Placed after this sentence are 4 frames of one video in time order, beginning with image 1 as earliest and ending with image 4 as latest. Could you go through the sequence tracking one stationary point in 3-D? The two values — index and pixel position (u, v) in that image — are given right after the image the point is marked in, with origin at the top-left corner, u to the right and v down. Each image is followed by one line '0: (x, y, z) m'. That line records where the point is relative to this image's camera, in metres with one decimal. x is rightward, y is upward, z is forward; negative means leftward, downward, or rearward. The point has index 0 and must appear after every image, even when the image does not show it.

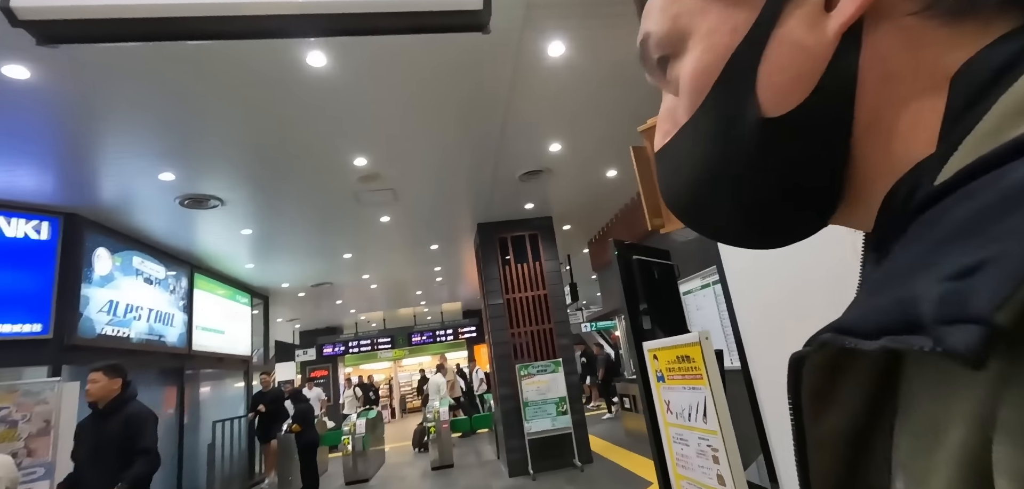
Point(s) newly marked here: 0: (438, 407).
0: (-1.1, -2.5, +7.6) m
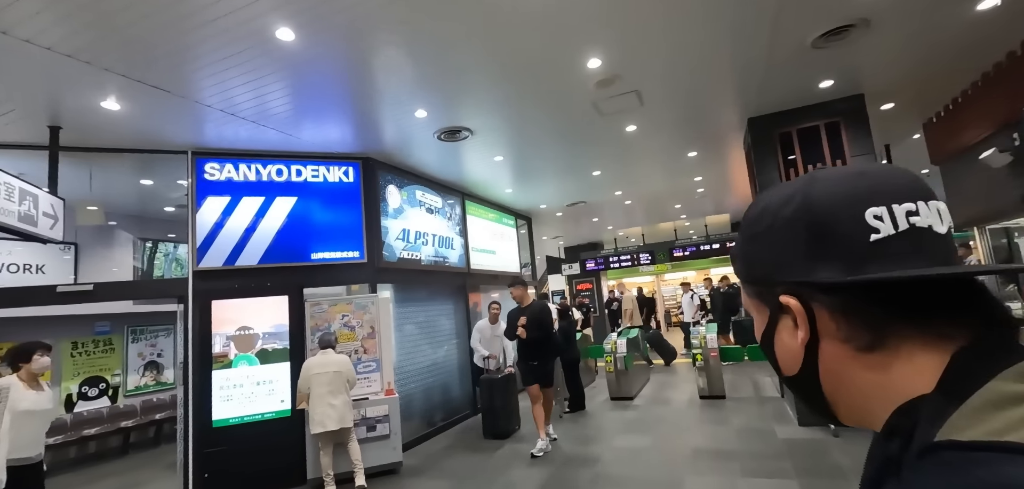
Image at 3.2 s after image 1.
0: (+2.7, -1.2, +7.0) m
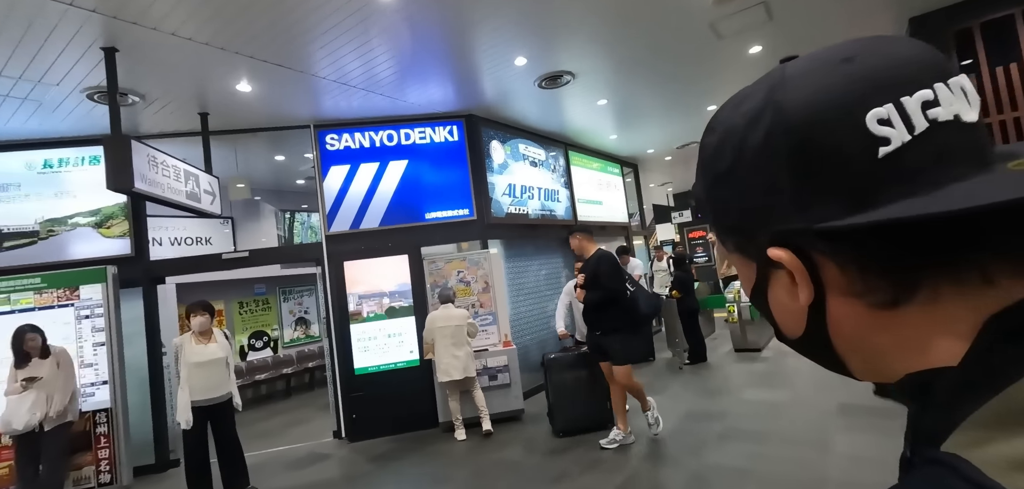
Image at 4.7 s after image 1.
0: (+4.2, -0.4, +6.2) m
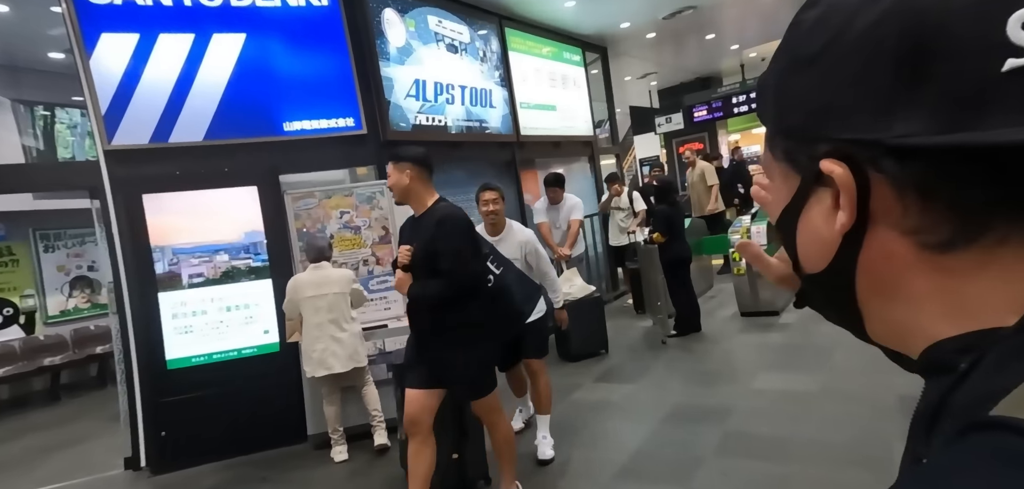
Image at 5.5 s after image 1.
0: (+3.5, +0.3, +4.7) m
